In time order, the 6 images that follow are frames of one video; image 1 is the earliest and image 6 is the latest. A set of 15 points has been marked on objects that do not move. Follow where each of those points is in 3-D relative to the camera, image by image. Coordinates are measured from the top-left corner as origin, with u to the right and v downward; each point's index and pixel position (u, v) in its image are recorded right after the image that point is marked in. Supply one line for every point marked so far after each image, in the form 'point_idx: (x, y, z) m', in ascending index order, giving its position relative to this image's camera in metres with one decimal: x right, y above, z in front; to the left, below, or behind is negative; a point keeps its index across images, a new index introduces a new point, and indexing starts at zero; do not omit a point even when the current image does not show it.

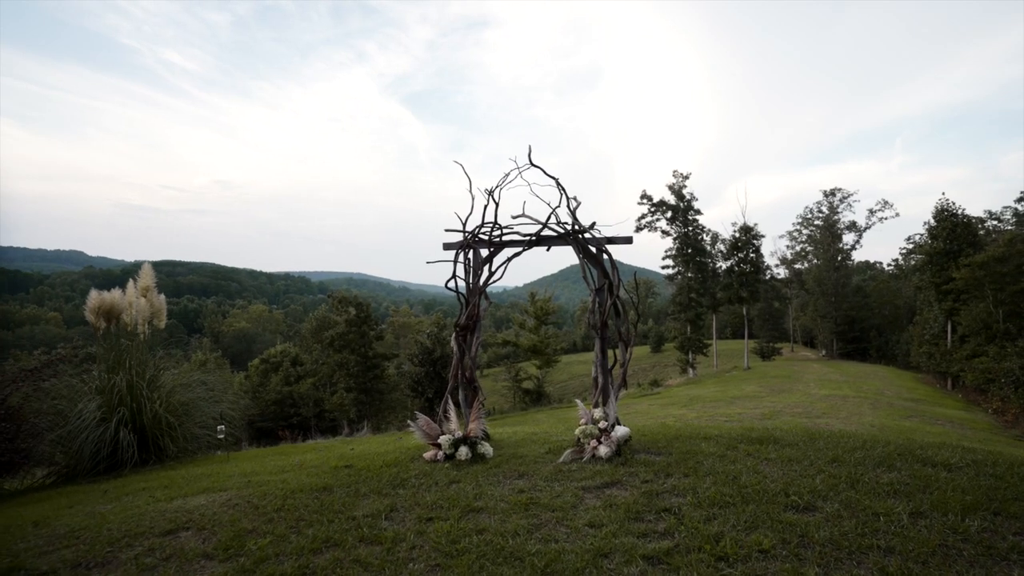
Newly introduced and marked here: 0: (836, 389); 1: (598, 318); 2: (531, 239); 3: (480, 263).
0: (+12.3, -3.8, +19.6) m
1: (+0.7, -0.2, +4.1) m
2: (+0.1, +0.4, +3.9) m
3: (-0.3, +0.2, +3.9) m
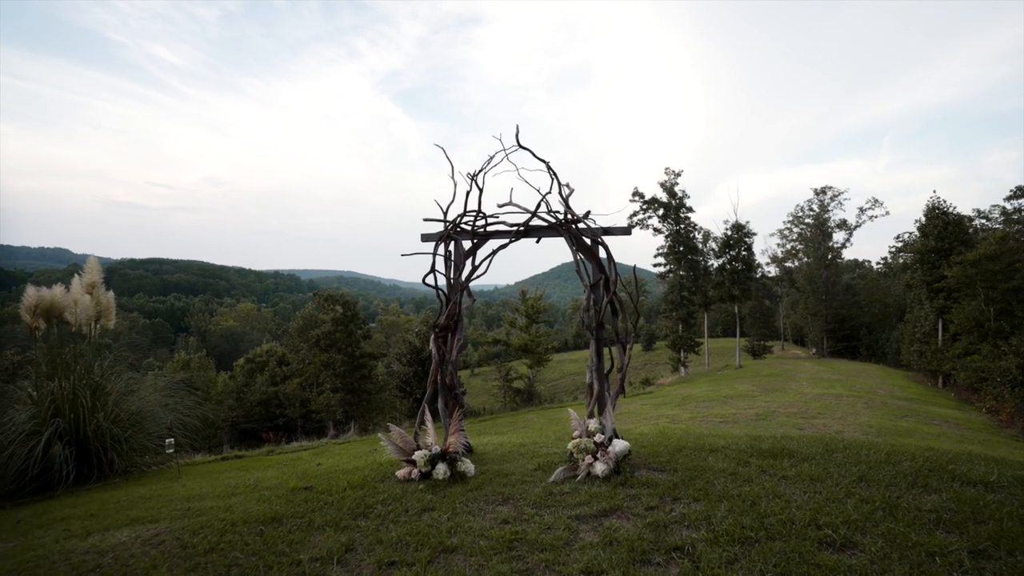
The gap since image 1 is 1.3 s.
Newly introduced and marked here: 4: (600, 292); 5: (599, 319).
0: (+11.9, -3.7, +19.5) m
1: (+0.6, -0.2, +3.7) m
2: (0.0, +0.4, +3.6) m
3: (-0.3, +0.2, +3.5) m
4: (+0.7, 0.0, +3.8) m
5: (+0.6, -0.2, +3.7) m
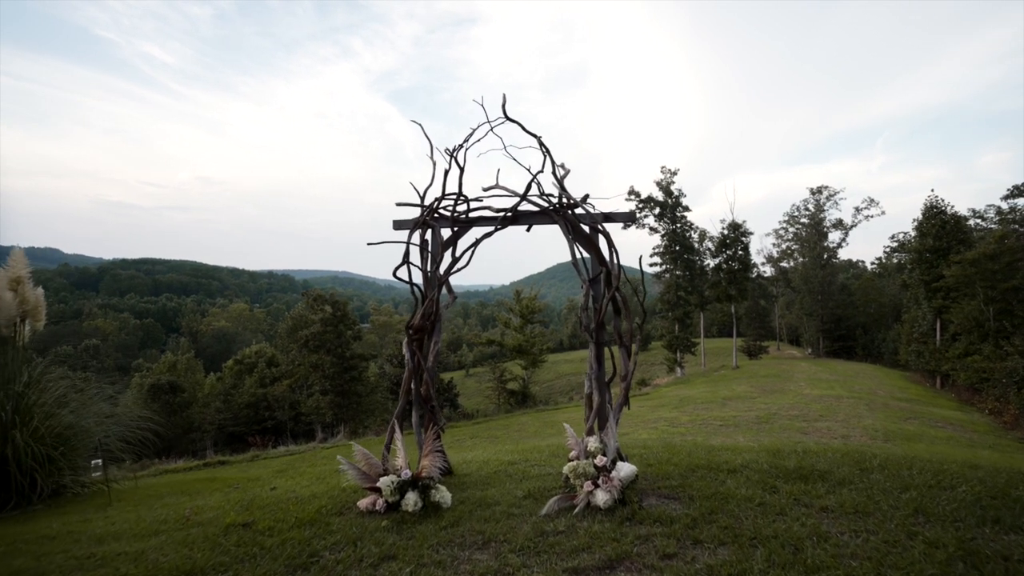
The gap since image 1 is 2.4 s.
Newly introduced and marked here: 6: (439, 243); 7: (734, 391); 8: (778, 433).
0: (+11.7, -3.7, +19.1) m
1: (+0.5, -0.2, +3.3) m
2: (0.0, +0.4, +3.1) m
3: (-0.4, +0.2, +3.1) m
4: (+0.6, 0.0, +3.4) m
5: (+0.6, -0.2, +3.2) m
6: (-0.4, +0.3, +3.1) m
7: (+8.1, -3.8, +18.8) m
8: (+5.0, -2.7, +9.8) m
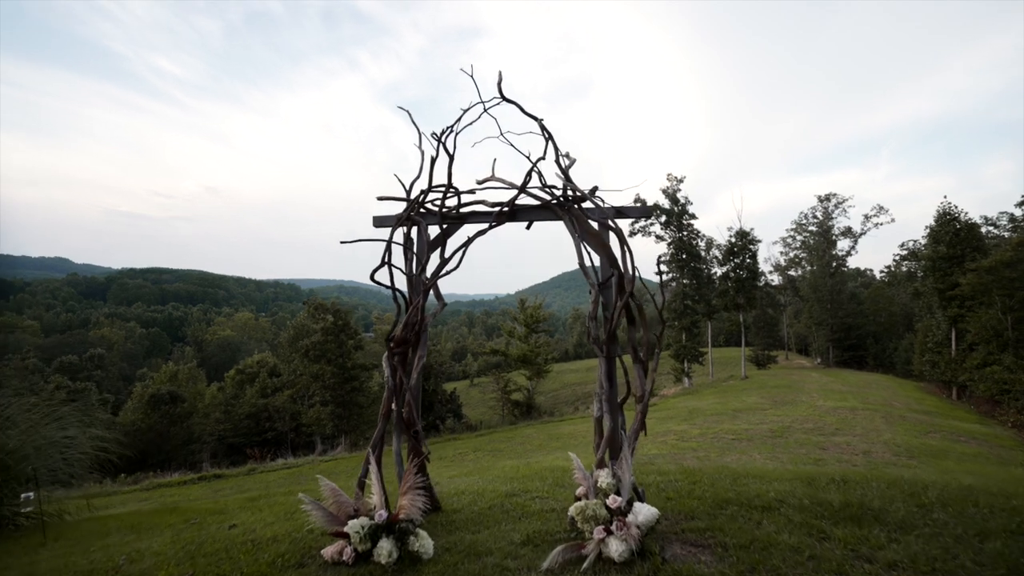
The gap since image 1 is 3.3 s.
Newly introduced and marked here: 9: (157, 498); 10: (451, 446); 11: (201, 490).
0: (+11.8, -4.0, +18.6) m
1: (+0.5, -0.2, +2.9) m
2: (0.0, +0.4, +2.7) m
3: (-0.4, +0.2, +2.7) m
4: (+0.6, 0.0, +3.0) m
5: (+0.5, -0.2, +2.8) m
6: (-0.5, +0.2, +2.7) m
7: (+8.2, -4.1, +18.2) m
8: (+5.1, -2.9, +9.3) m
9: (-8.7, -5.2, +12.7) m
10: (-1.9, -4.9, +15.9) m
11: (-7.9, -5.1, +13.1) m
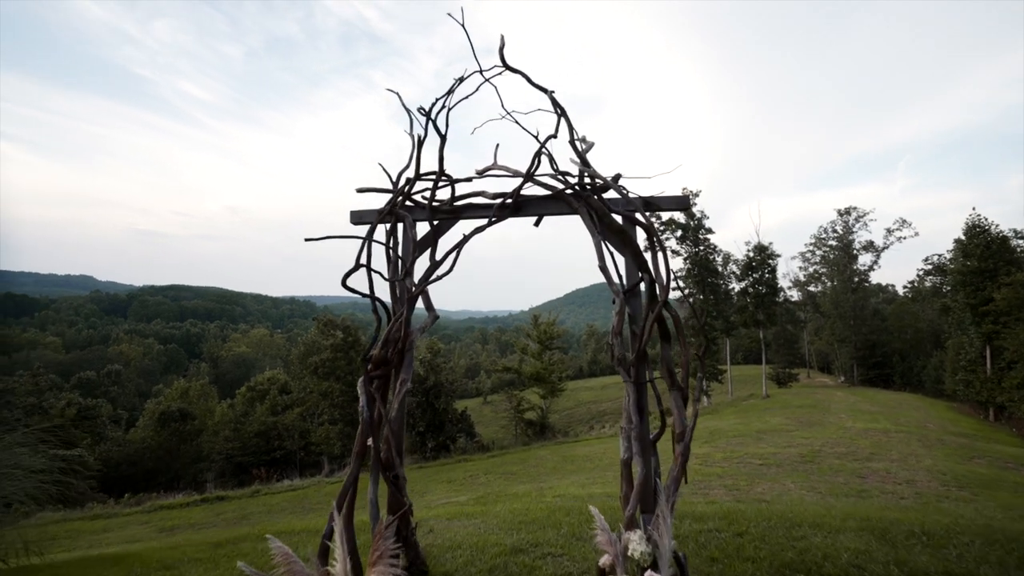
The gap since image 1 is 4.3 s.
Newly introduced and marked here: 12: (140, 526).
0: (+12.3, -4.6, +17.6) m
1: (+0.5, -0.3, +2.4) m
2: (0.0, +0.4, +2.2) m
3: (-0.4, +0.2, +2.2) m
4: (+0.6, -0.1, +2.5) m
5: (+0.6, -0.3, +2.3) m
6: (-0.4, +0.2, +2.2) m
7: (+8.6, -4.6, +17.4) m
8: (+5.3, -3.1, +8.6) m
9: (-8.4, -5.6, +12.3) m
10: (-1.5, -5.3, +15.3) m
11: (-7.6, -5.5, +12.7) m
12: (-8.8, -5.6, +12.2) m
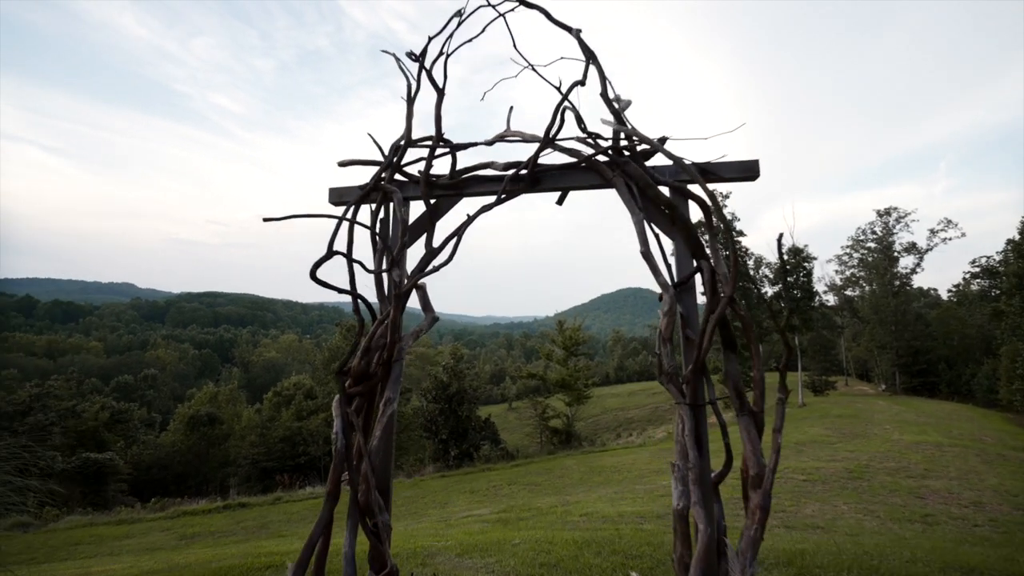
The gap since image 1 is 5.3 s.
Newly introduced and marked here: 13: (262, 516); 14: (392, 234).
0: (+13.1, -4.7, +16.5) m
1: (+0.6, -0.2, +1.9) m
2: (0.0, +0.4, +1.8) m
3: (-0.4, +0.2, +1.8) m
4: (+0.7, -0.1, +2.0) m
5: (+0.6, -0.2, +1.9) m
6: (-0.4, +0.2, +1.8) m
7: (+9.4, -4.7, +16.5) m
8: (+5.6, -3.1, +7.8) m
9: (-7.9, -5.7, +12.1) m
10: (-0.8, -5.5, +14.9) m
11: (-7.0, -5.6, +12.5) m
12: (-8.2, -5.7, +12.1) m
13: (-6.1, -5.5, +12.5) m
14: (-0.4, +0.2, +1.8) m
